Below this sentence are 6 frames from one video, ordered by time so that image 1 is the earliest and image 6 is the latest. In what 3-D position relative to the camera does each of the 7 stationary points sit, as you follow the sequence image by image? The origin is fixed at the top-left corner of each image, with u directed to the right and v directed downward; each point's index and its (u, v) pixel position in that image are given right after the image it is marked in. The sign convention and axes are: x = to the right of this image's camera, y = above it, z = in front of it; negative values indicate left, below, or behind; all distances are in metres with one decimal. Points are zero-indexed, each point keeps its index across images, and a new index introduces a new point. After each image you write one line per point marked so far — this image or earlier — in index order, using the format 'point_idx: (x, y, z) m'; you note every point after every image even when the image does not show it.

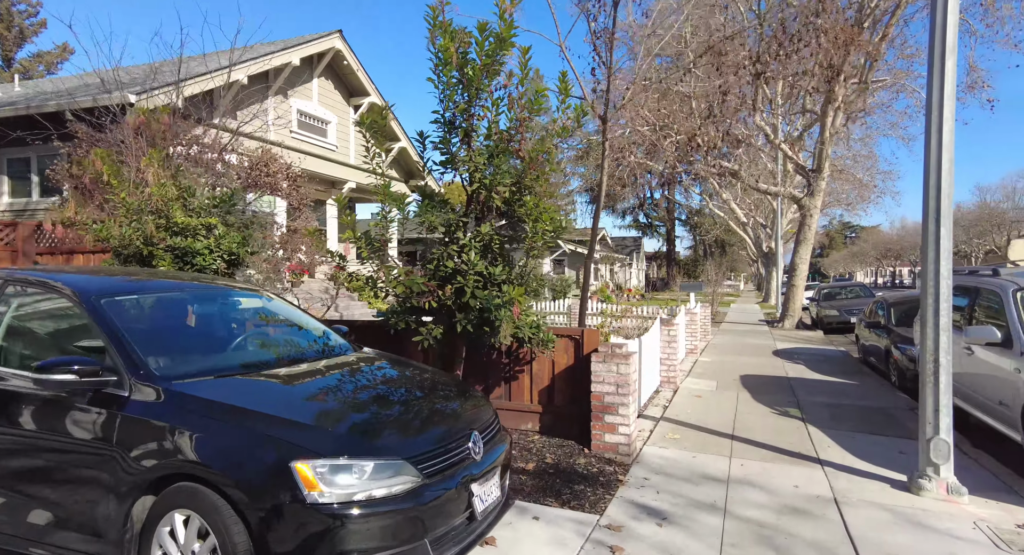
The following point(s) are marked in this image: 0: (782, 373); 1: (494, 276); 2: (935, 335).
0: (+4.6, -1.6, +9.9) m
1: (-0.1, 0.0, +4.5) m
2: (+3.1, -0.4, +4.2) m
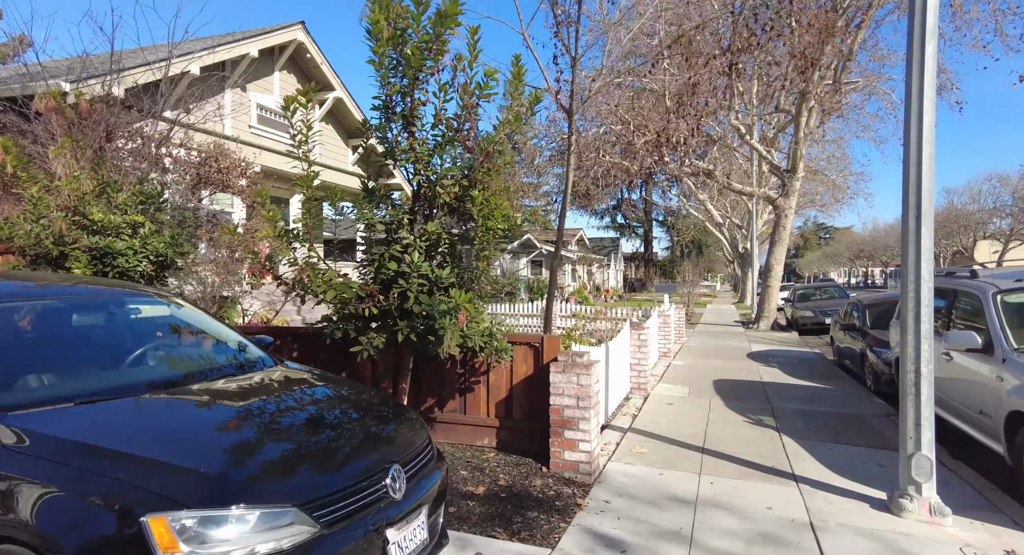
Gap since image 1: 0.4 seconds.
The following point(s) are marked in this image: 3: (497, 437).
0: (+4.1, -1.7, +9.7) m
1: (-0.5, 0.0, +4.1) m
2: (+2.7, -0.4, +3.9) m
3: (-0.1, -1.4, +5.0) m
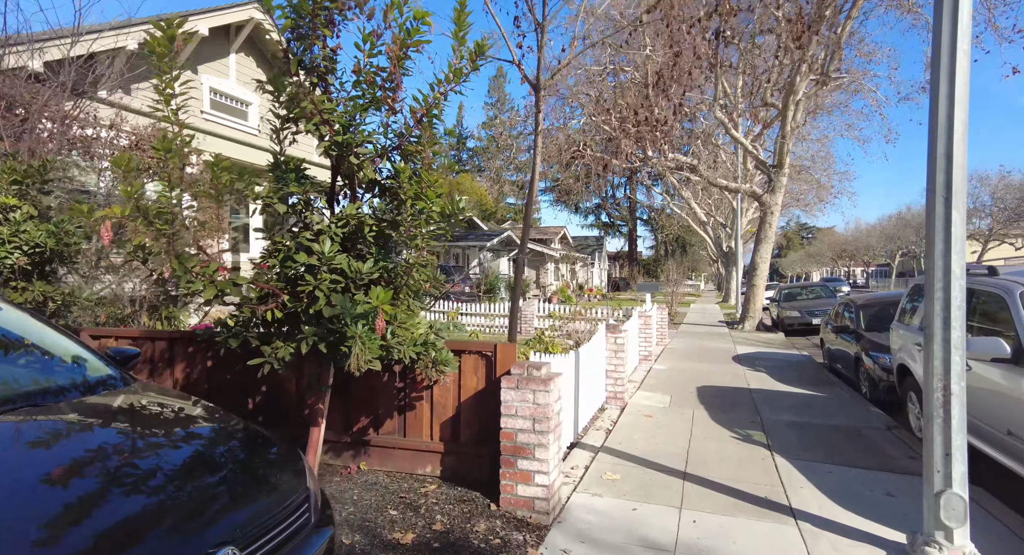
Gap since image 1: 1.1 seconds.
0: (+3.6, -1.6, +9.0) m
1: (-0.9, 0.0, +3.3) m
2: (+2.4, -0.4, +3.2) m
3: (-0.5, -1.3, +4.2) m
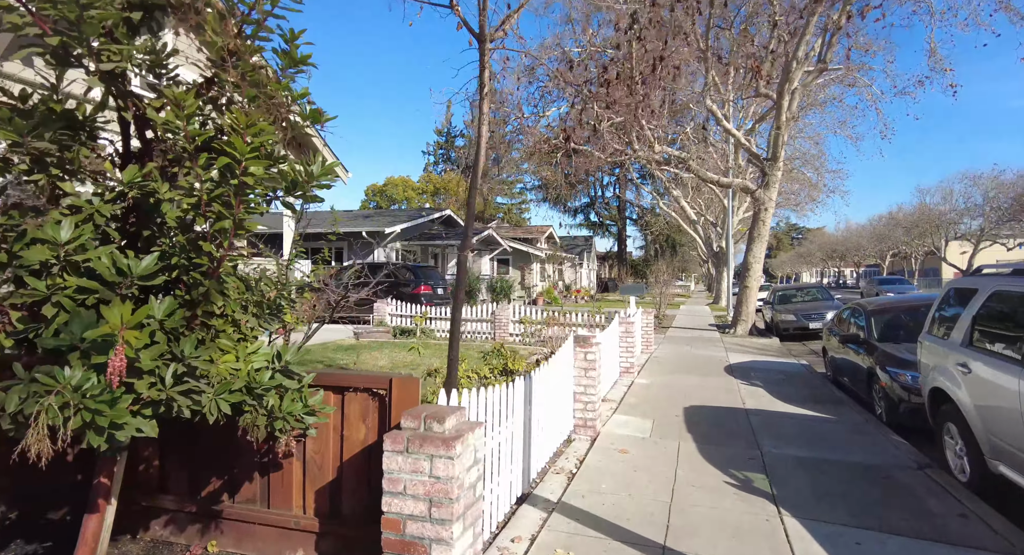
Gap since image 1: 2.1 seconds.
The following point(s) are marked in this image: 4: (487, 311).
0: (+3.0, -1.7, +7.8) m
1: (-1.3, 0.0, +2.0) m
2: (+1.9, -0.4, +1.9) m
3: (-1.0, -1.4, +2.9) m
4: (-0.6, -0.8, +13.9) m
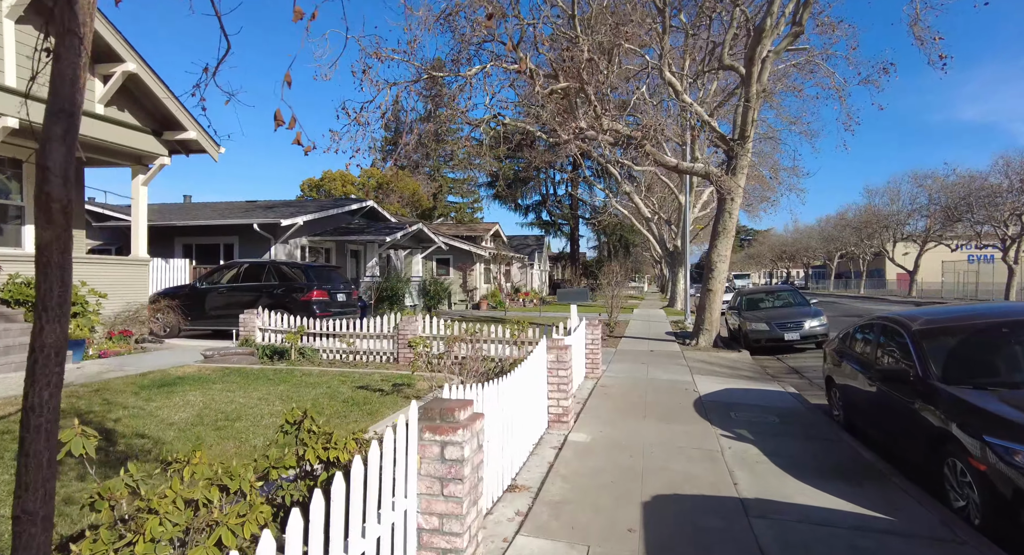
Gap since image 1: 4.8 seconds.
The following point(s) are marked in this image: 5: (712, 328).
0: (+1.8, -1.7, +4.9) m
1: (-2.1, 0.0, -1.2) m
2: (+1.1, -0.5, -1.0) m
3: (-1.8, -1.4, -0.3) m
4: (-2.3, -0.9, +10.7) m
5: (+5.3, -1.3, +15.4) m
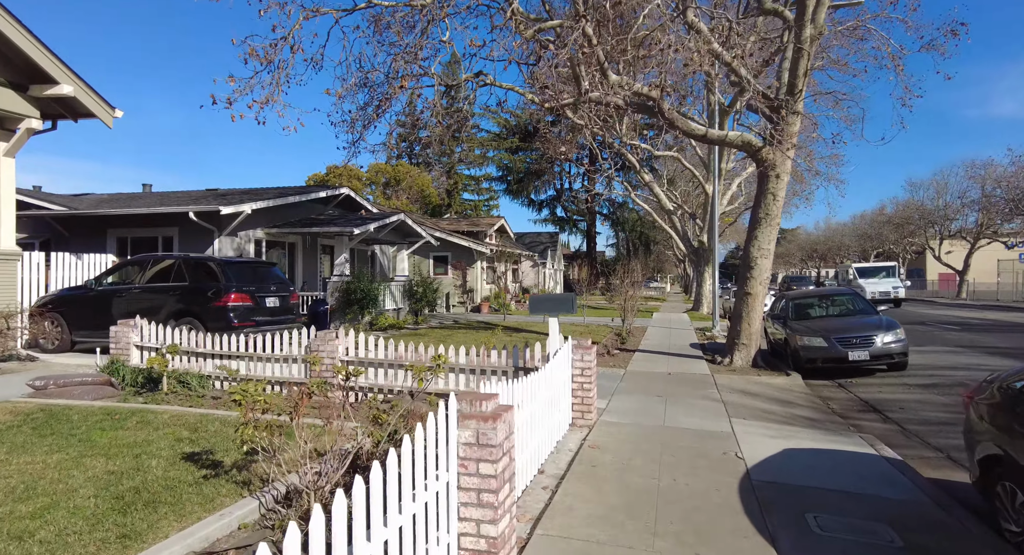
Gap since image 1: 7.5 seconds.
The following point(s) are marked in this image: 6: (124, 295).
0: (+1.1, -1.7, +1.7) m
1: (-3.1, 0.0, -4.2) m
2: (+0.2, -0.5, -4.2) m
3: (-2.8, -1.4, -3.3) m
4: (-2.8, -0.9, +7.7) m
5: (+5.0, -1.3, +12.1) m
6: (-7.4, -0.3, +11.0) m
